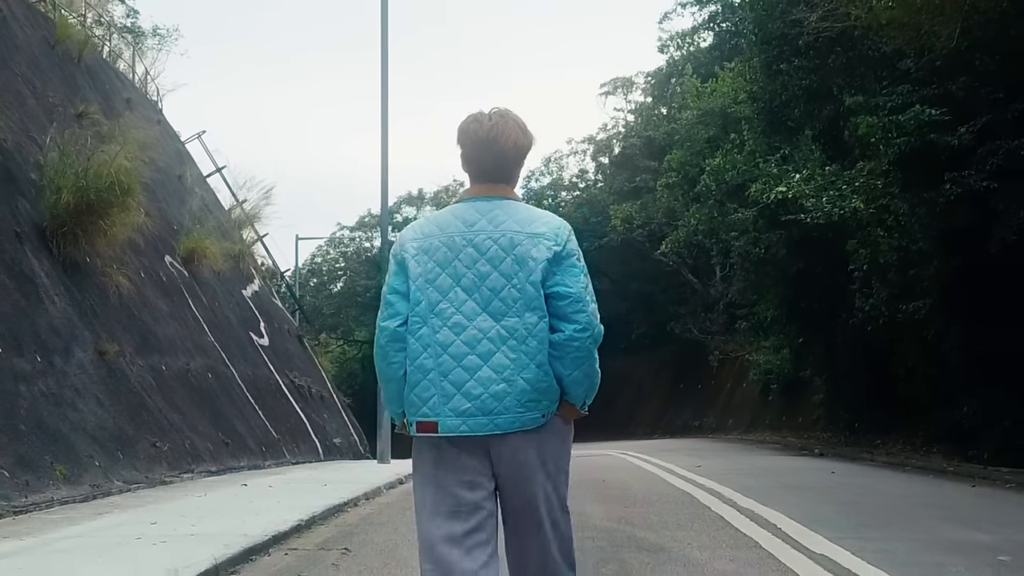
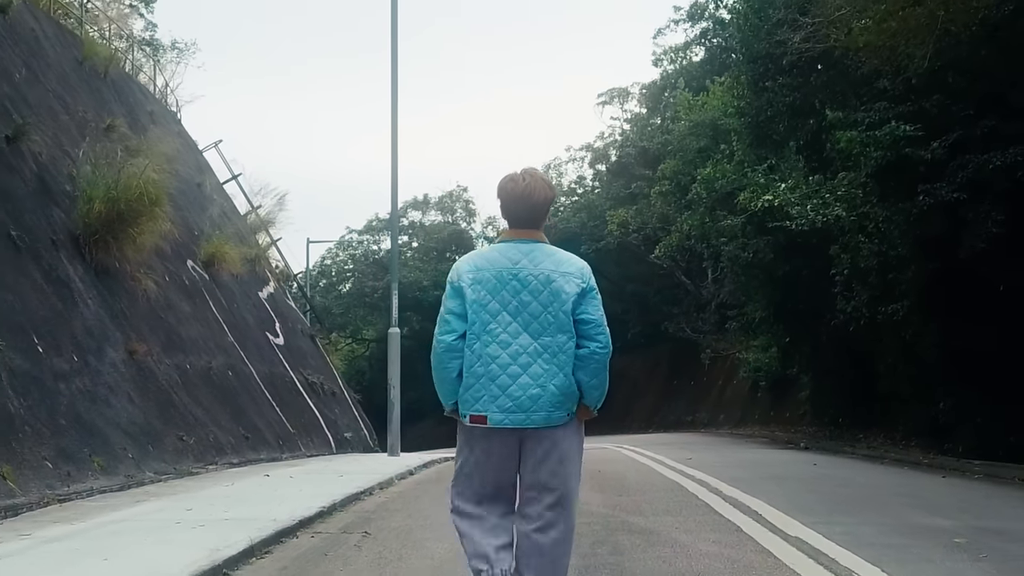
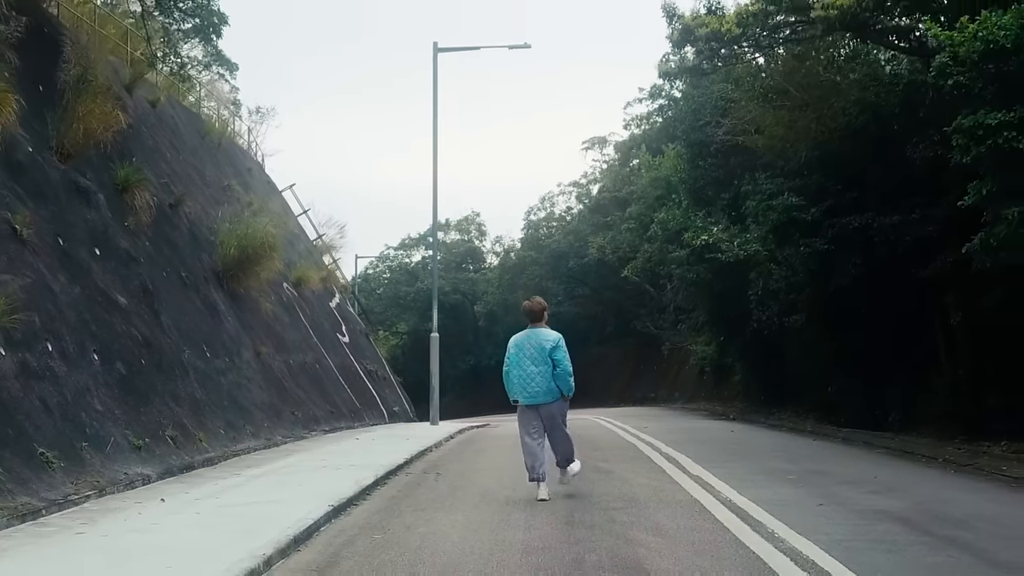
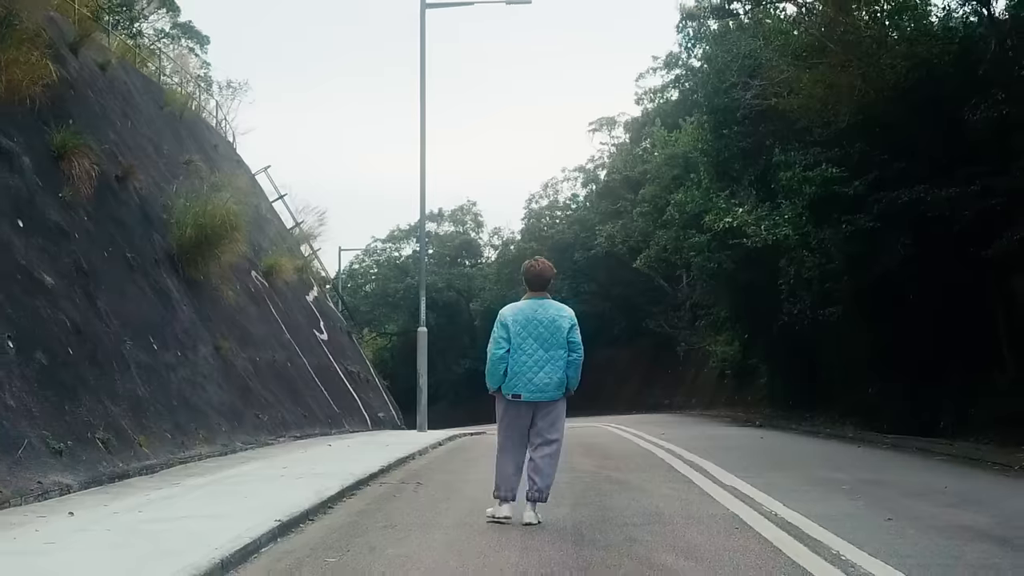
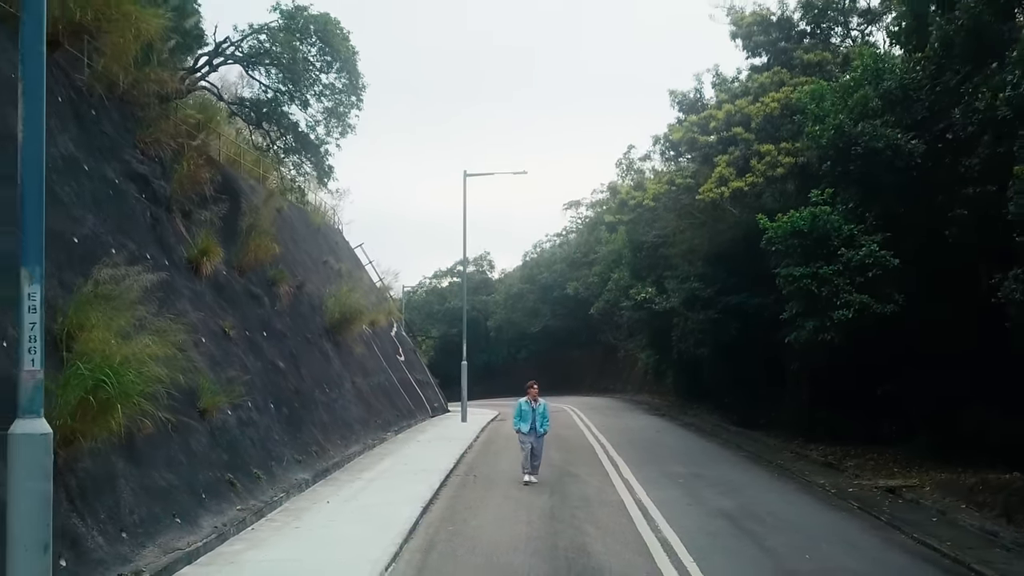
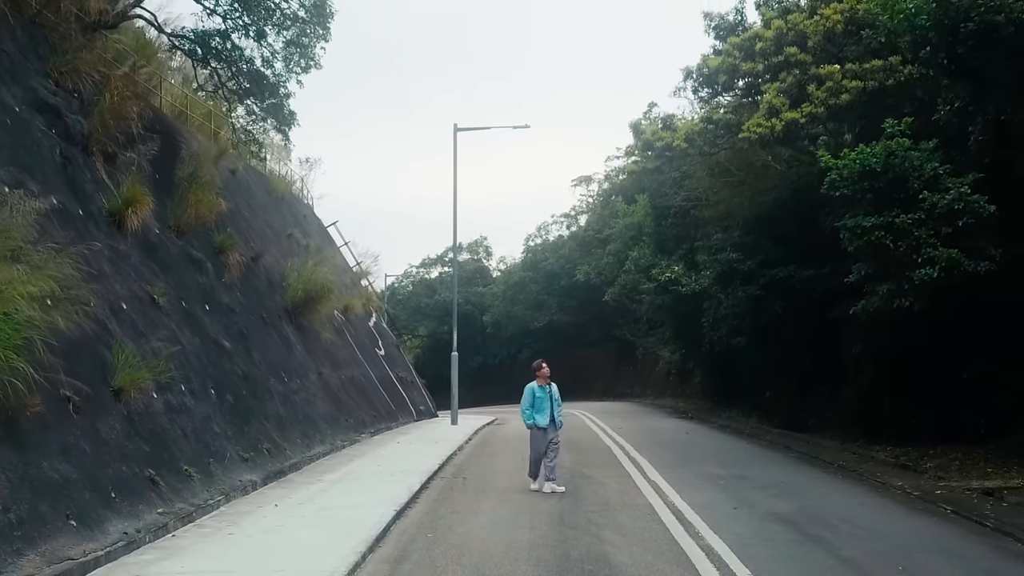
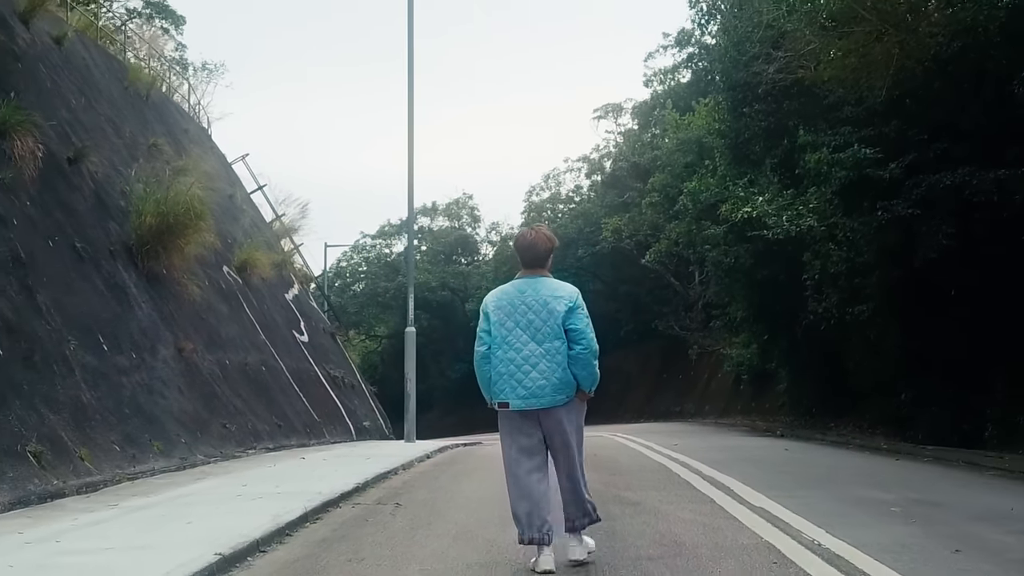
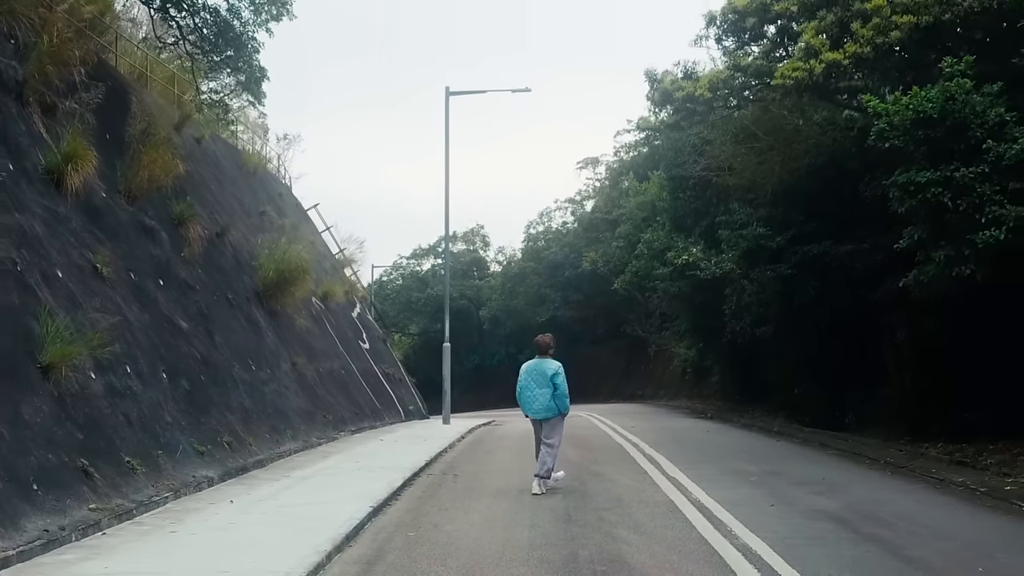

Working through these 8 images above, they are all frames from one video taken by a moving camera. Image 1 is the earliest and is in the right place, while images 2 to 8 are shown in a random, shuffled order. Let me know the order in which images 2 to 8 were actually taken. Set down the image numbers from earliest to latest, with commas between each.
2, 7, 4, 3, 8, 6, 5
